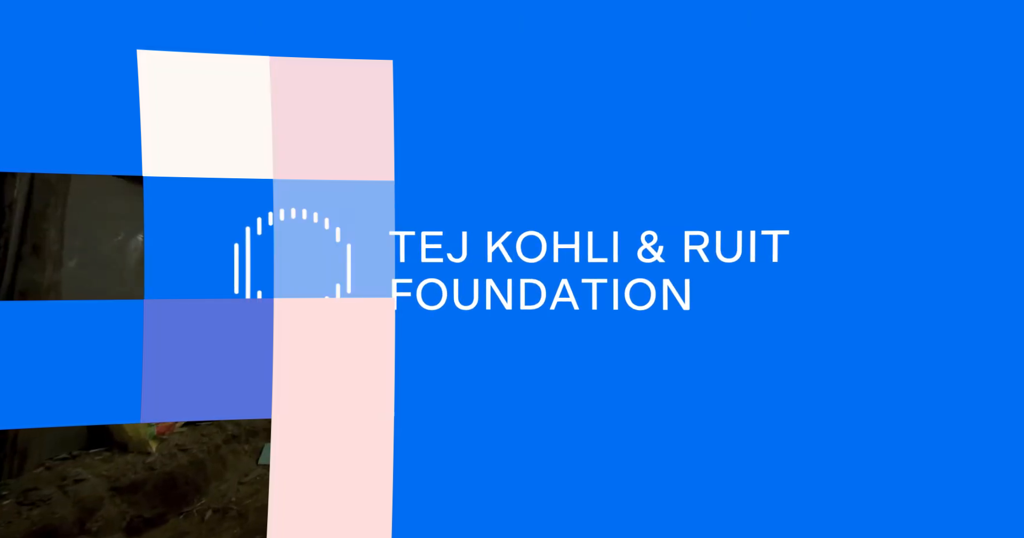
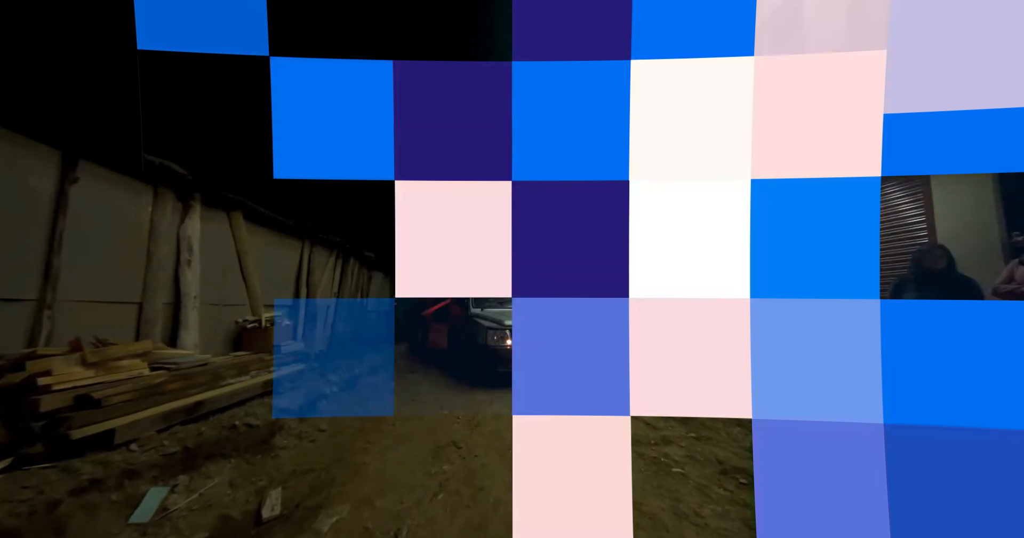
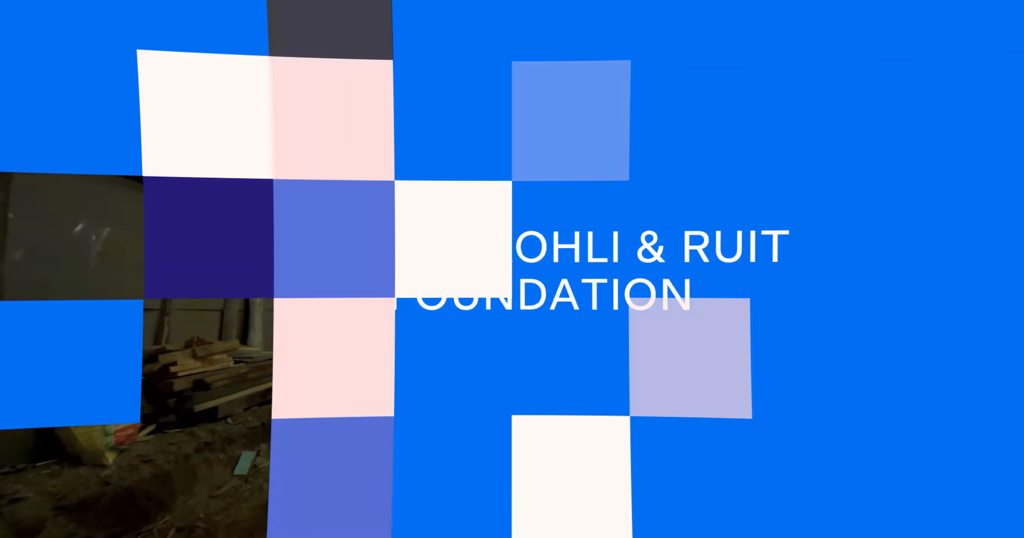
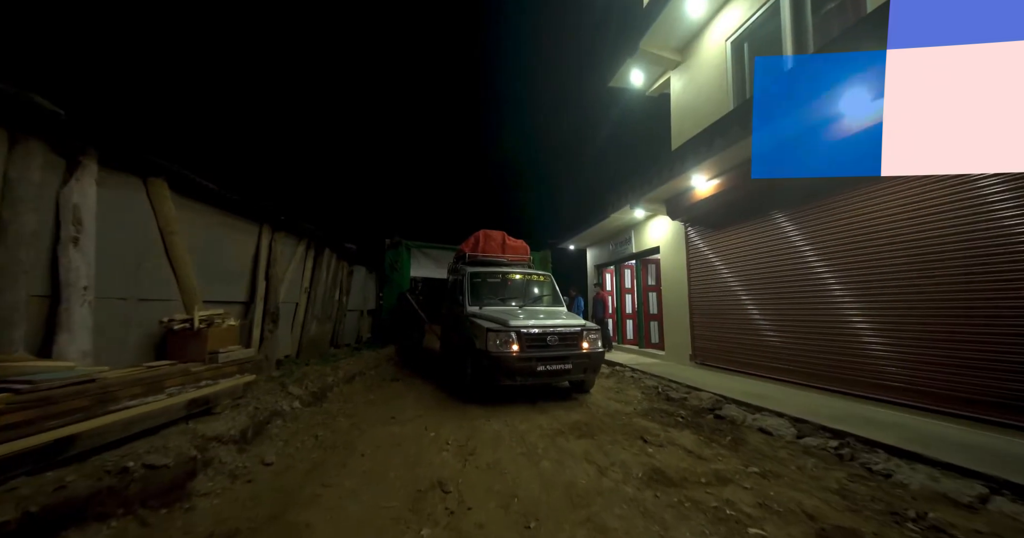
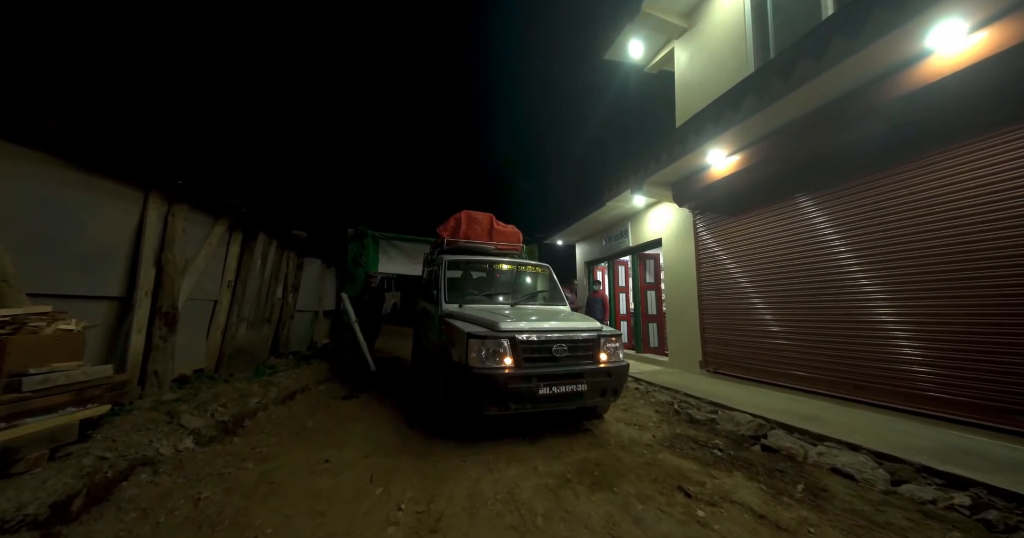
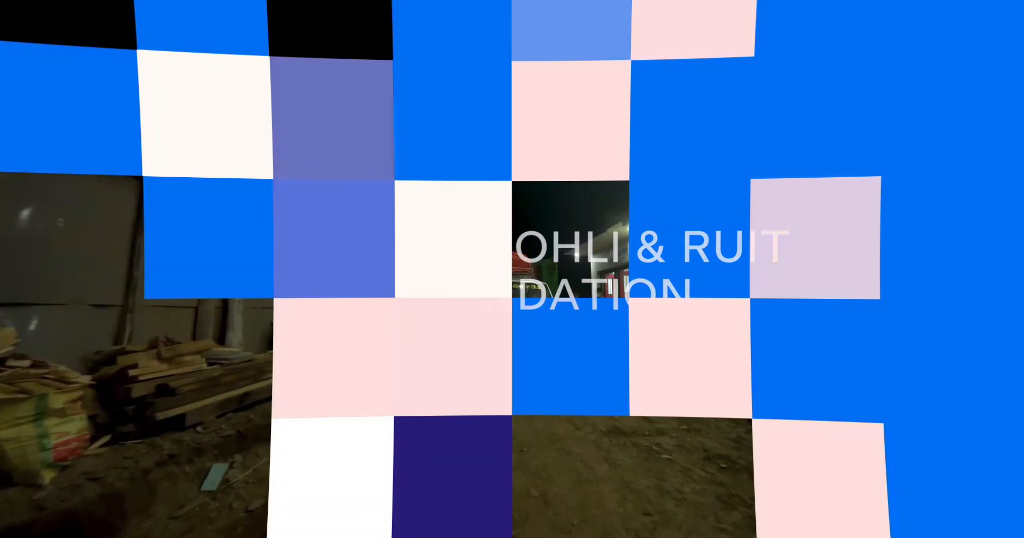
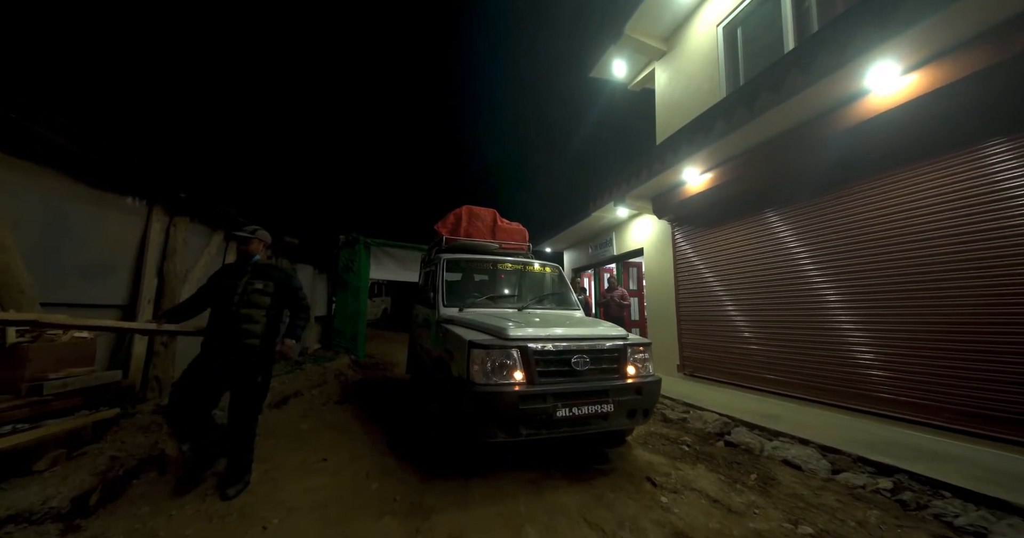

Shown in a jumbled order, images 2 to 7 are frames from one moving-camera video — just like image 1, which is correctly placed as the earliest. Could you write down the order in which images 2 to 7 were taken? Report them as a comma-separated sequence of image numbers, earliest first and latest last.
3, 6, 2, 4, 5, 7
